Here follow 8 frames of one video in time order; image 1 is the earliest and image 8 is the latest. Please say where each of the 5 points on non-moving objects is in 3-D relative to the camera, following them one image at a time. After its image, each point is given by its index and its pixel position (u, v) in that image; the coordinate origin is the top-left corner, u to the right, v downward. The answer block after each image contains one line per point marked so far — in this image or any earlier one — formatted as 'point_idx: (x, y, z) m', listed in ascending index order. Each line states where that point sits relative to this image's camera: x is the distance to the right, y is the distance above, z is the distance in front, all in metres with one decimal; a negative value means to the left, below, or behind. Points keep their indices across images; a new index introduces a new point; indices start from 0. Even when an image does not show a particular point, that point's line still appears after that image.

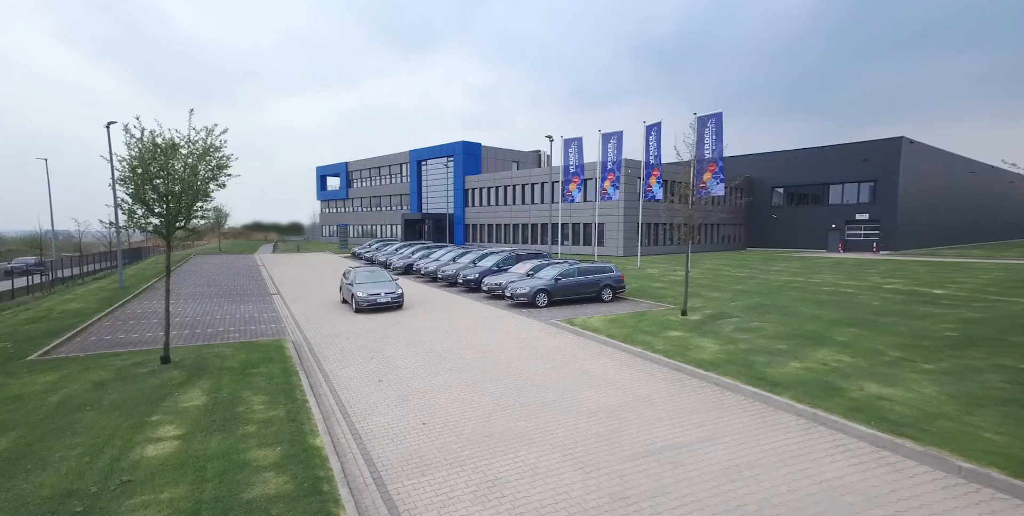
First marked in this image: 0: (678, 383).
0: (+3.0, -2.2, +9.1) m
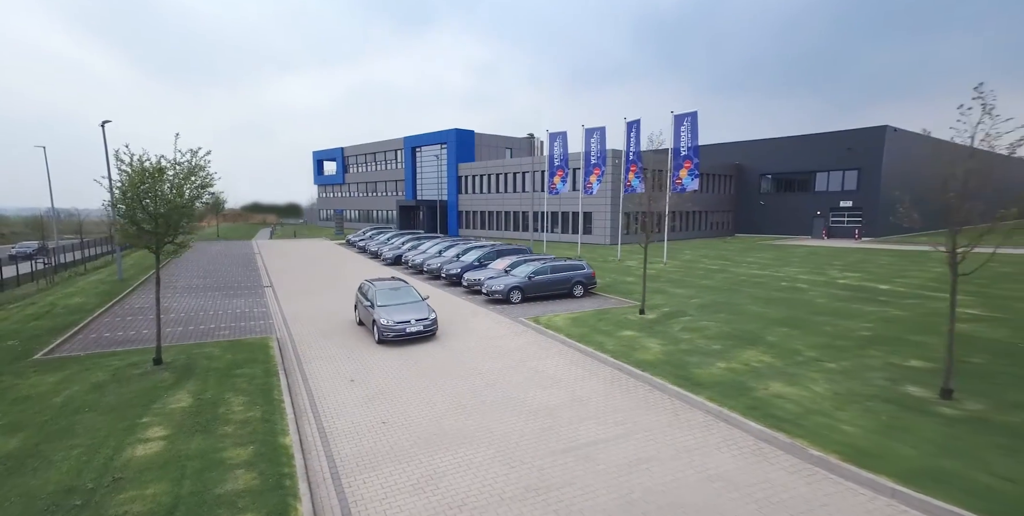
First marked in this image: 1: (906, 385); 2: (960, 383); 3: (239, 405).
0: (+2.1, -2.5, +10.2) m
1: (+6.8, -2.2, +9.1) m
2: (+7.5, -2.1, +8.9) m
3: (-4.9, -2.7, +9.3) m
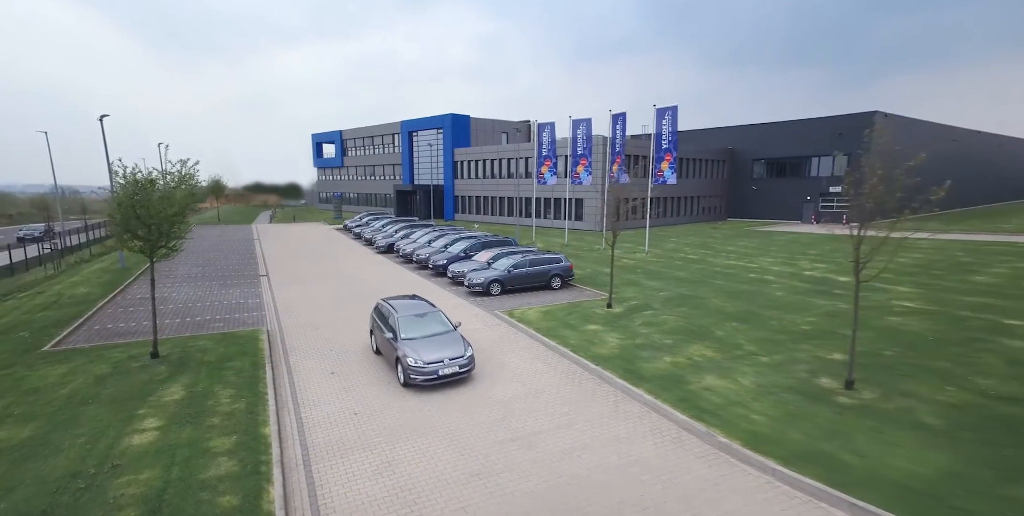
0: (+1.3, -2.6, +11.2) m
1: (+6.0, -2.3, +10.0) m
2: (+6.6, -2.3, +9.8) m
3: (-5.7, -2.8, +10.3) m
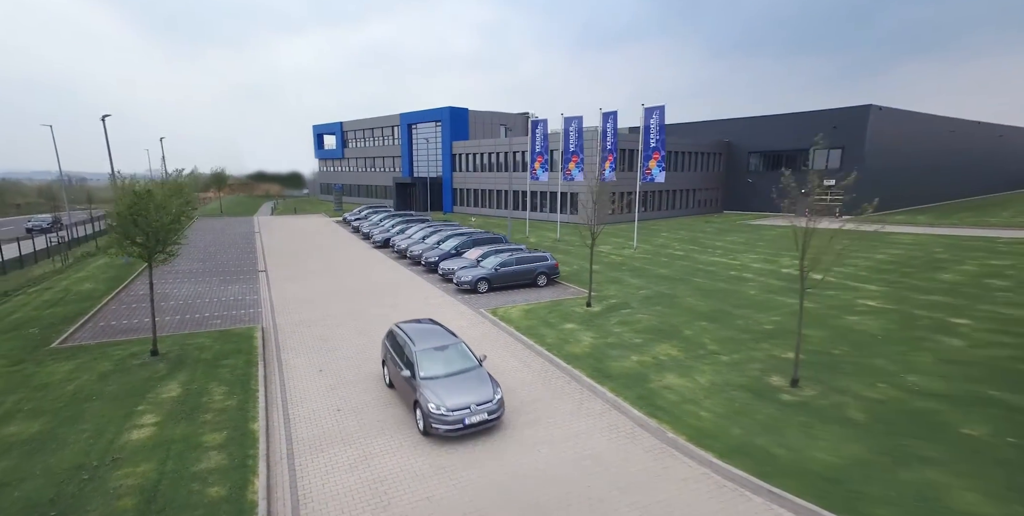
0: (+0.7, -2.7, +11.9) m
1: (+5.4, -2.5, +10.7) m
2: (+6.1, -2.4, +10.5) m
3: (-6.3, -2.9, +11.1) m
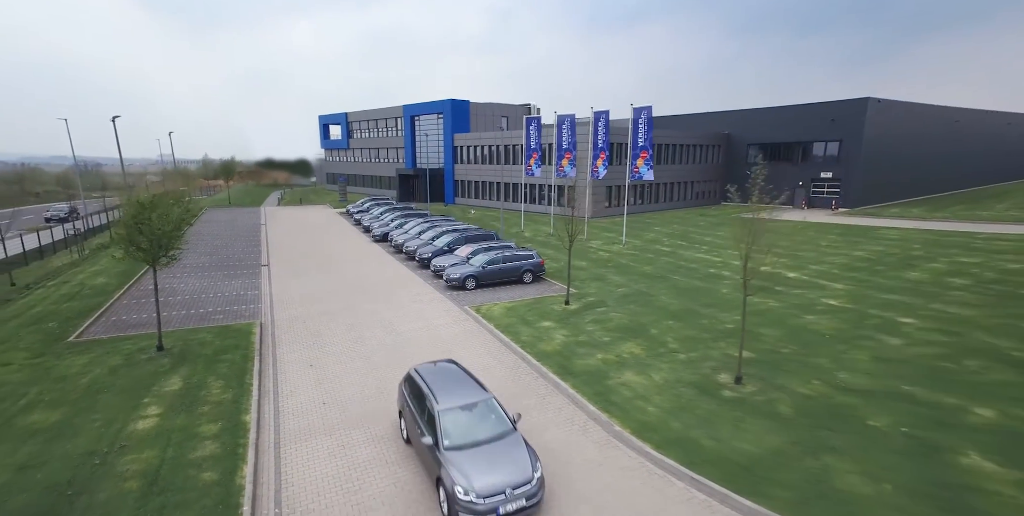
0: (0.0, -2.8, +12.9) m
1: (+4.7, -2.6, +11.6) m
2: (+5.4, -2.6, +11.4) m
3: (-7.0, -3.1, +12.2) m
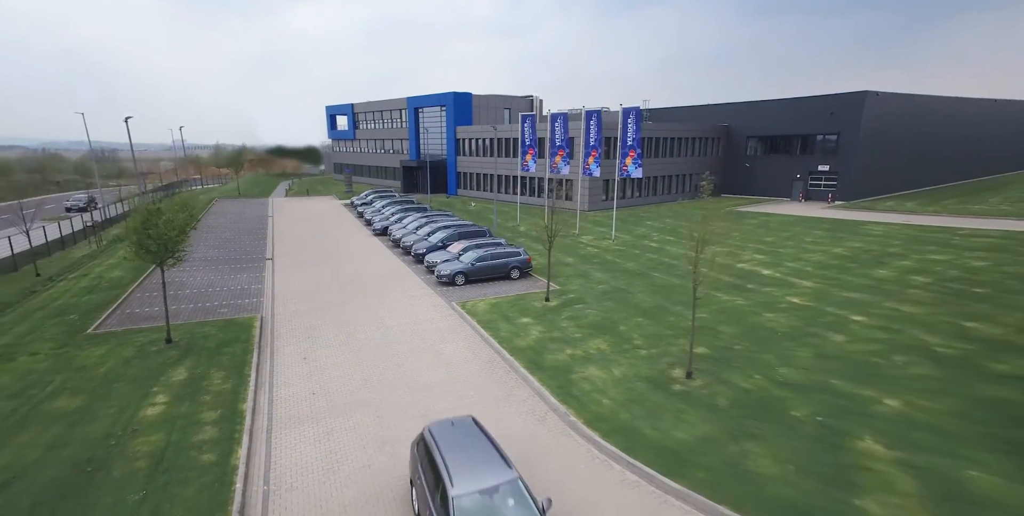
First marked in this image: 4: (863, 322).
0: (-0.7, -2.9, +14.1) m
1: (+4.0, -2.7, +12.7) m
2: (+4.6, -2.7, +12.4) m
3: (-7.7, -3.2, +13.5) m
4: (+10.0, -1.8, +14.5) m
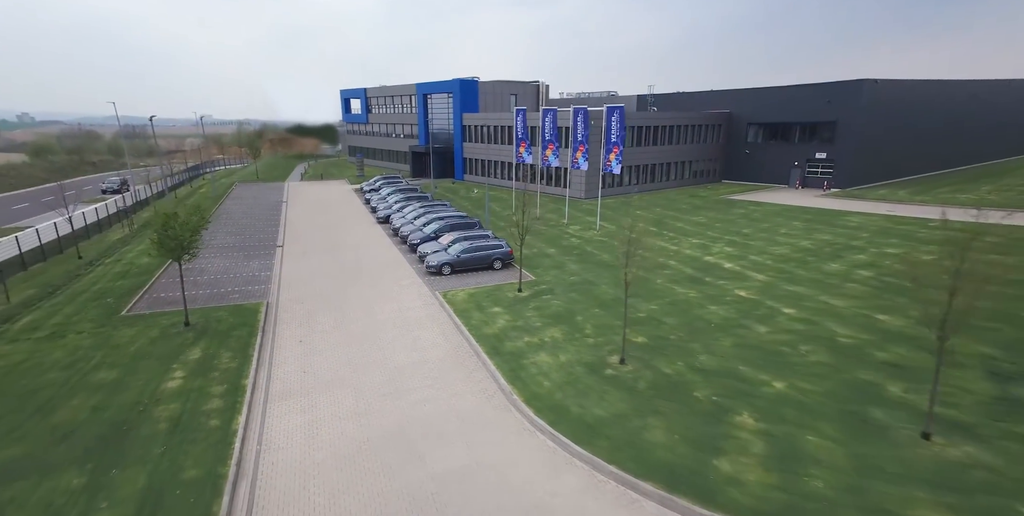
0: (-1.8, -2.9, +16.2) m
1: (+2.8, -2.8, +14.7) m
2: (+3.5, -2.8, +14.4) m
3: (-8.9, -3.1, +15.9) m
4: (+8.8, -1.8, +16.2) m
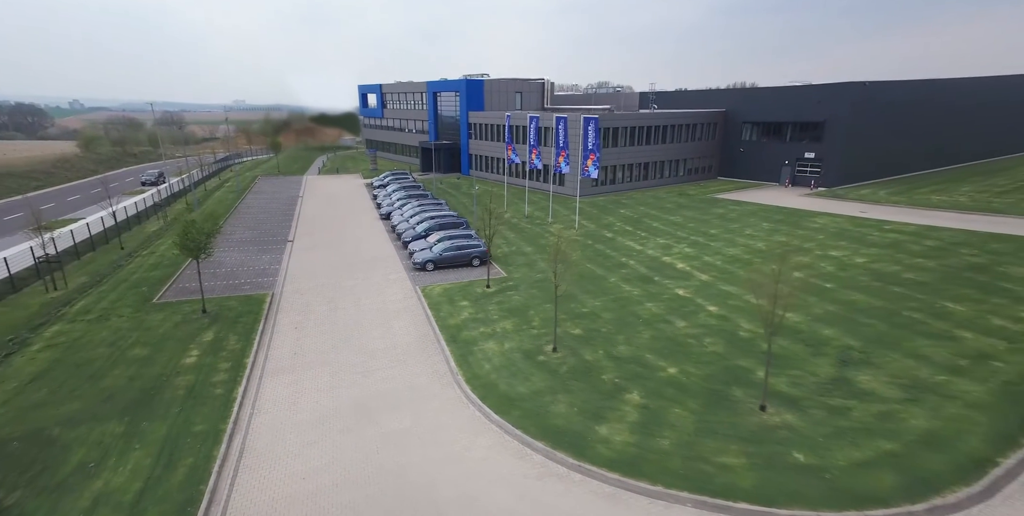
0: (-3.3, -2.9, +19.2) m
1: (+1.2, -2.9, +17.4) m
2: (+1.8, -2.9, +17.1) m
3: (-10.4, -3.1, +19.1) m
4: (+7.3, -2.0, +18.7) m
